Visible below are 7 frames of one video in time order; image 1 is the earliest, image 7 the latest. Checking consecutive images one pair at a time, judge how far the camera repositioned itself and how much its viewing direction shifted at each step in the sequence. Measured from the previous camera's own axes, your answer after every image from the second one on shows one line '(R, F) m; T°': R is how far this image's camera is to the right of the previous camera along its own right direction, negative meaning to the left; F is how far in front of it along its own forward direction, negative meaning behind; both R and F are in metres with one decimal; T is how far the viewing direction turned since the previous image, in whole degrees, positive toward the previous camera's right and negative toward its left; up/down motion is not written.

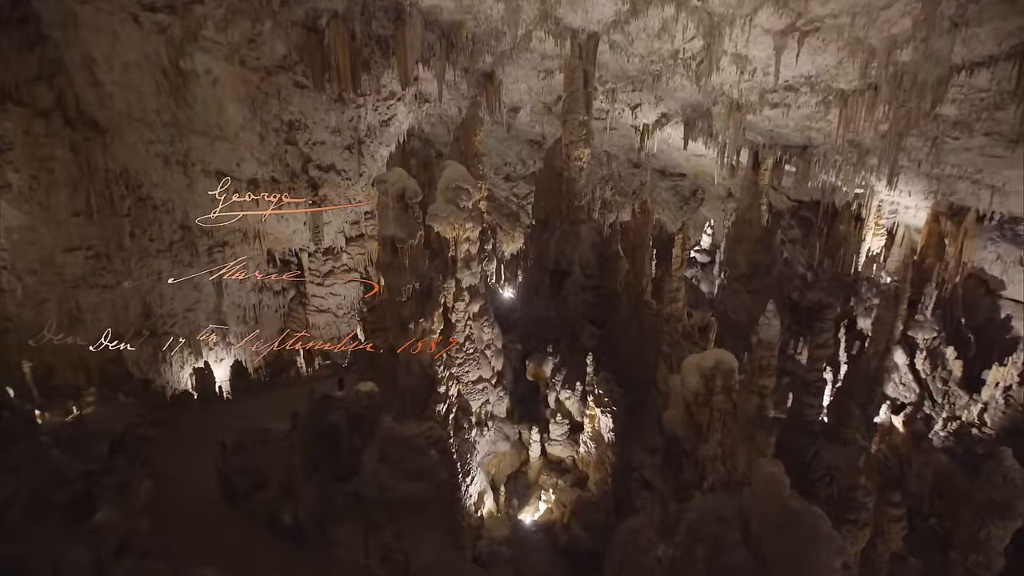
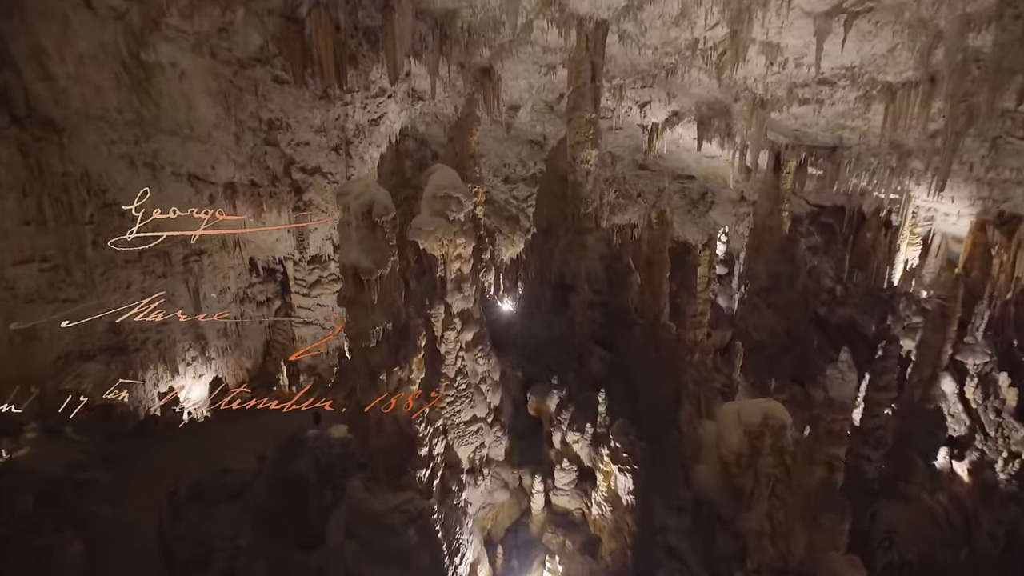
(0.0, +0.7) m; 0°
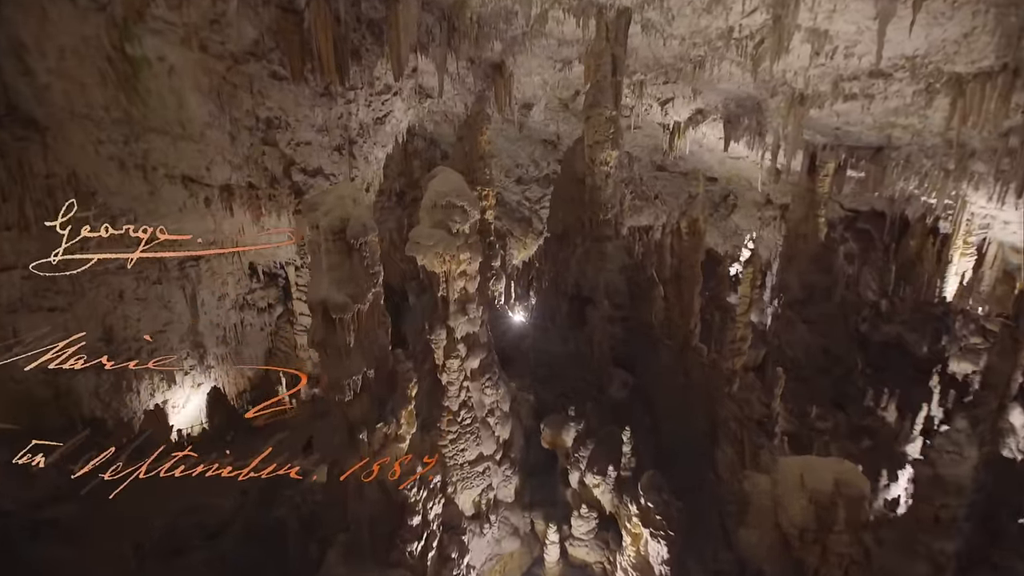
(0.0, +0.5) m; -1°
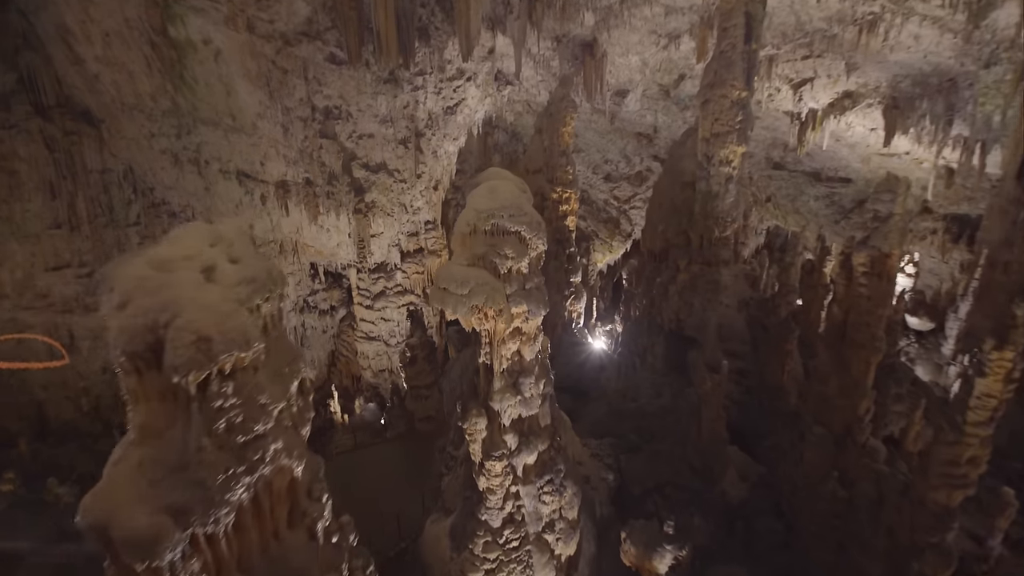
(0.0, +1.2) m; -9°
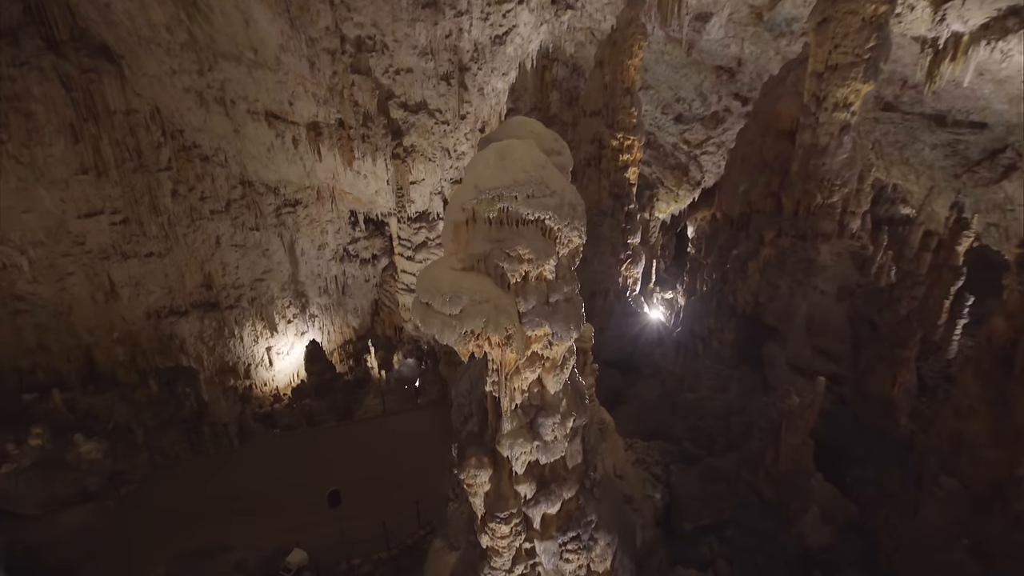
(+0.1, +0.7) m; -6°
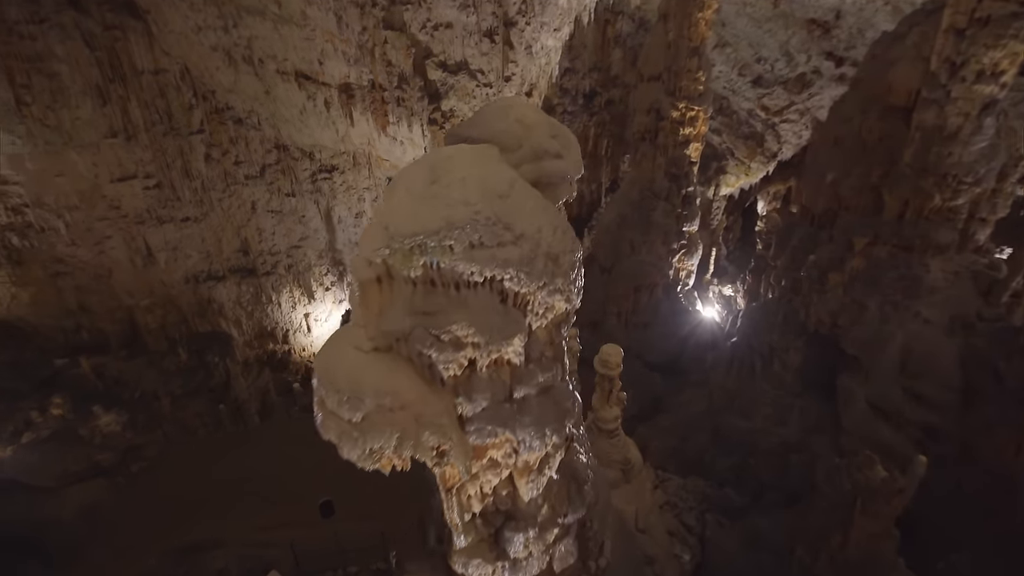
(+0.2, +0.5) m; -6°
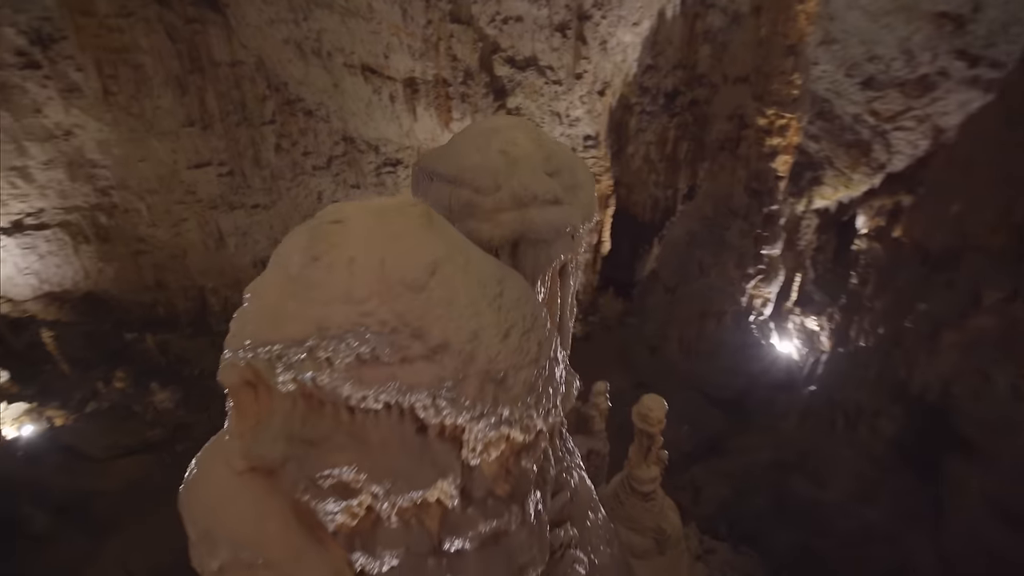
(+0.2, +0.3) m; -8°
